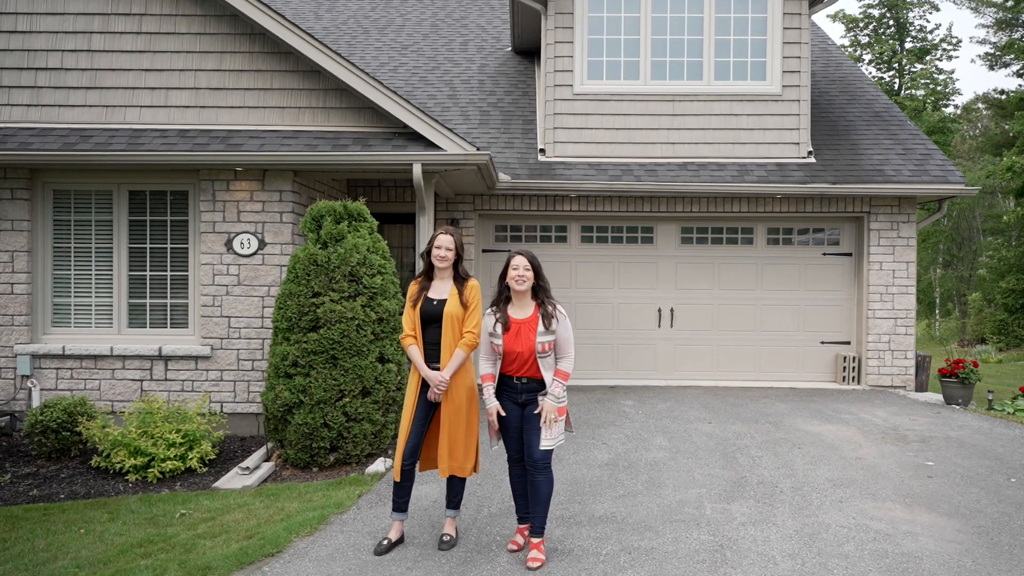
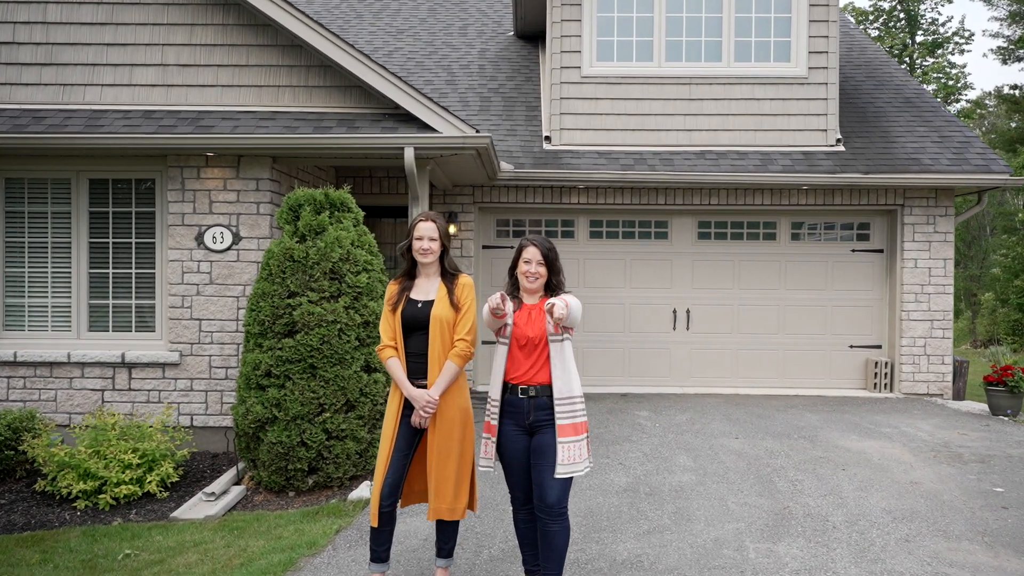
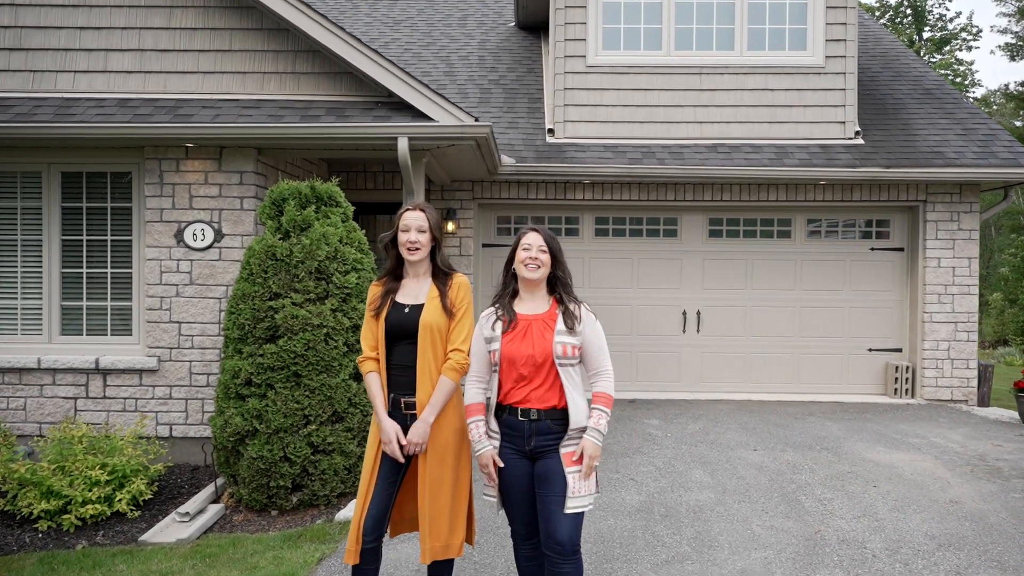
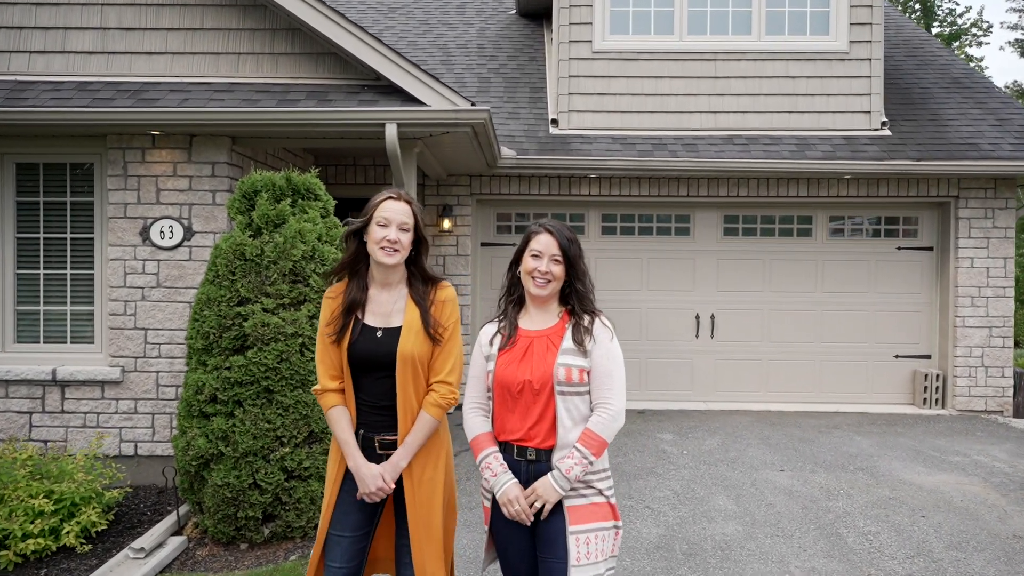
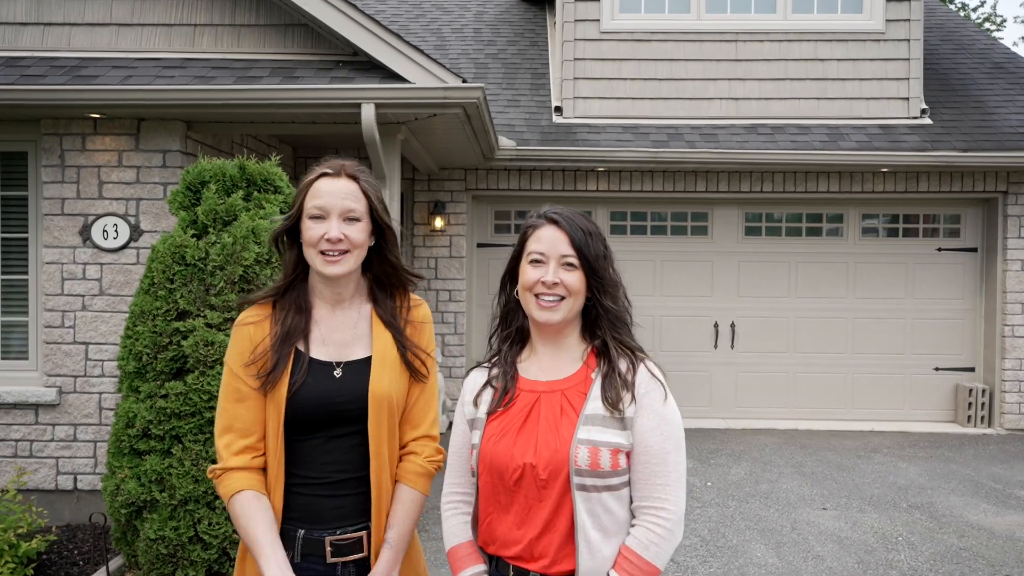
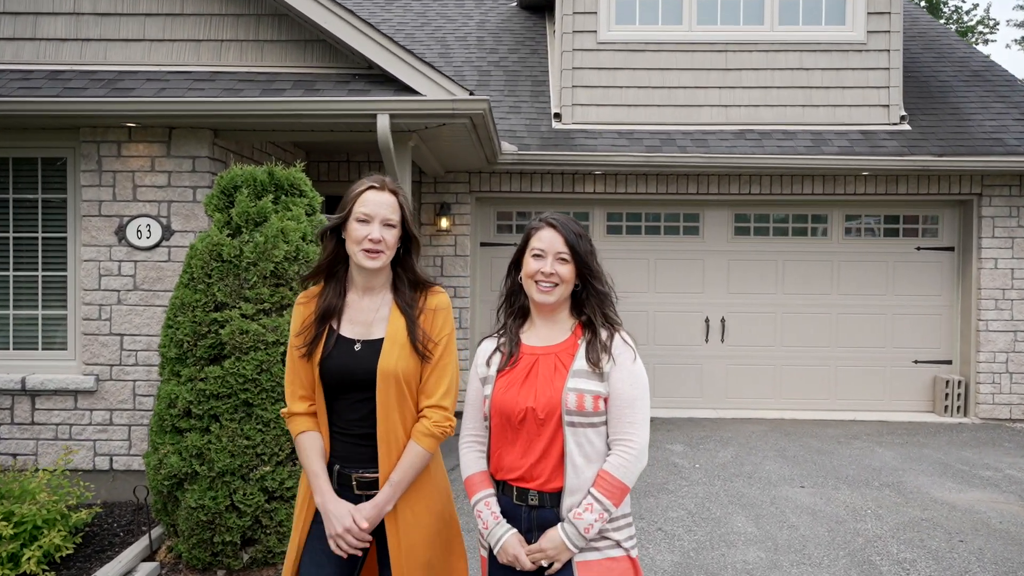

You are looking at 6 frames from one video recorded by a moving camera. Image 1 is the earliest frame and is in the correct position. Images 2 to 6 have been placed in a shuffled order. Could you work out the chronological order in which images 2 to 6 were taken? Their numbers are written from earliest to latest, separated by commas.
2, 3, 4, 6, 5
